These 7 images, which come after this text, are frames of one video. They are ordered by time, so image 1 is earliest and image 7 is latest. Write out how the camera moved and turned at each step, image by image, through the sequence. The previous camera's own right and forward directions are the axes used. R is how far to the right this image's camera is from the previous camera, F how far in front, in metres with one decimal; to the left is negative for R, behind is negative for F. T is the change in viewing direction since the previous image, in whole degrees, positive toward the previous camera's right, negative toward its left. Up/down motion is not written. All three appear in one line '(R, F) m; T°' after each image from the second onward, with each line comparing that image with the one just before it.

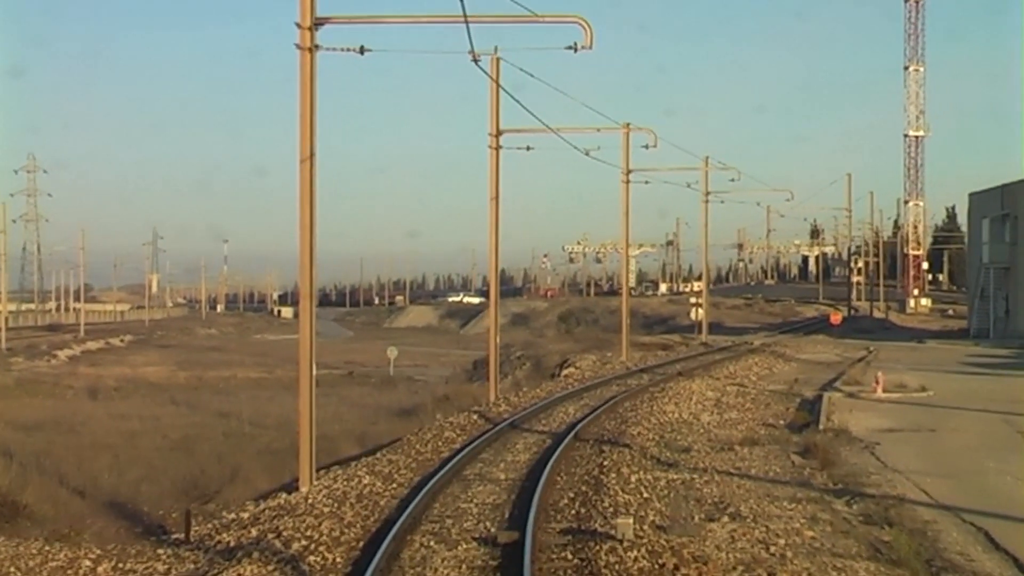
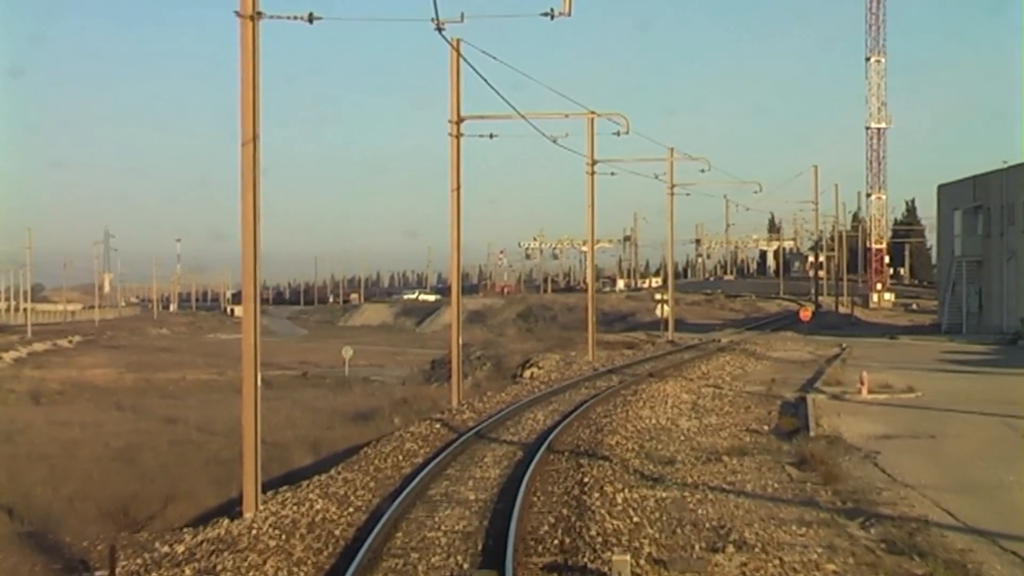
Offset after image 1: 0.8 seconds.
(-0.1, +2.0) m; +1°
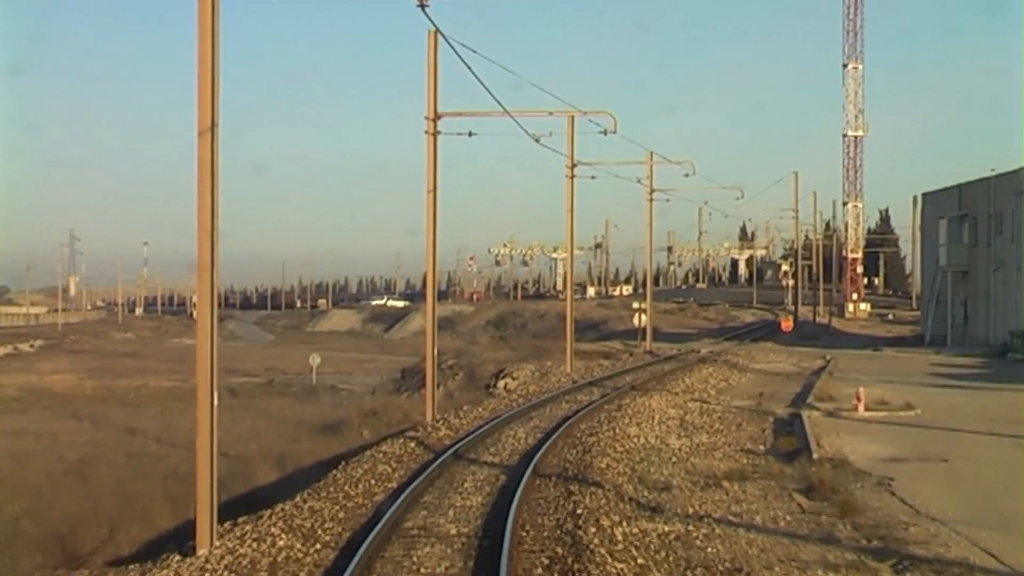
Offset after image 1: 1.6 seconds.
(-0.1, +1.8) m; +1°
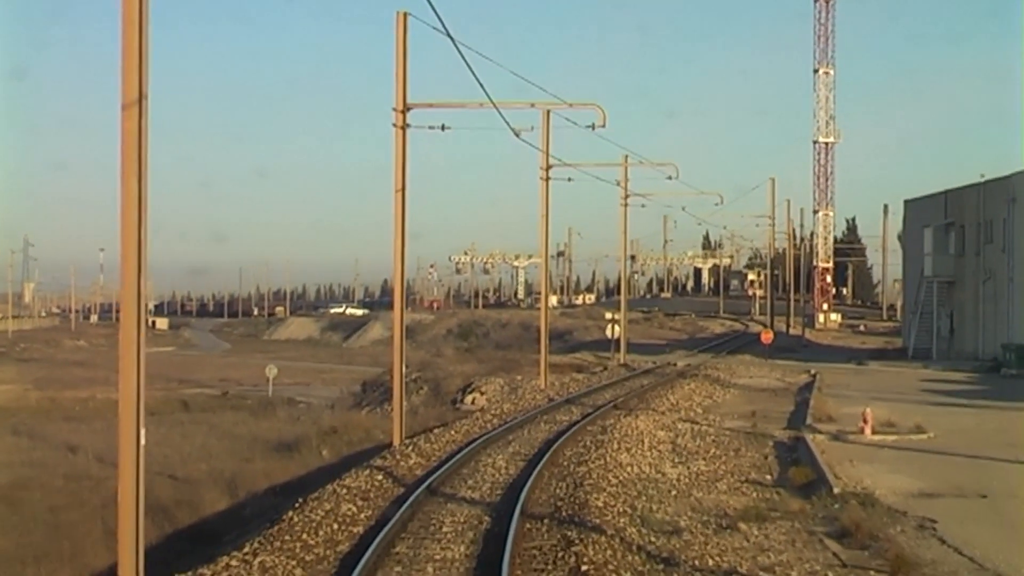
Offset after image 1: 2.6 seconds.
(-0.2, +2.7) m; +1°
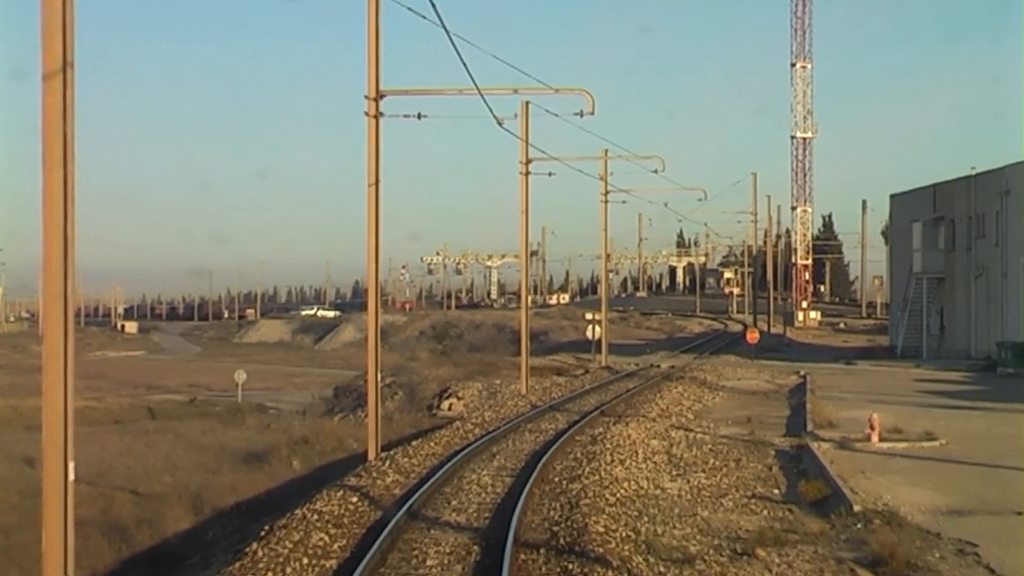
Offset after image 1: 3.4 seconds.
(-0.1, +1.8) m; +1°
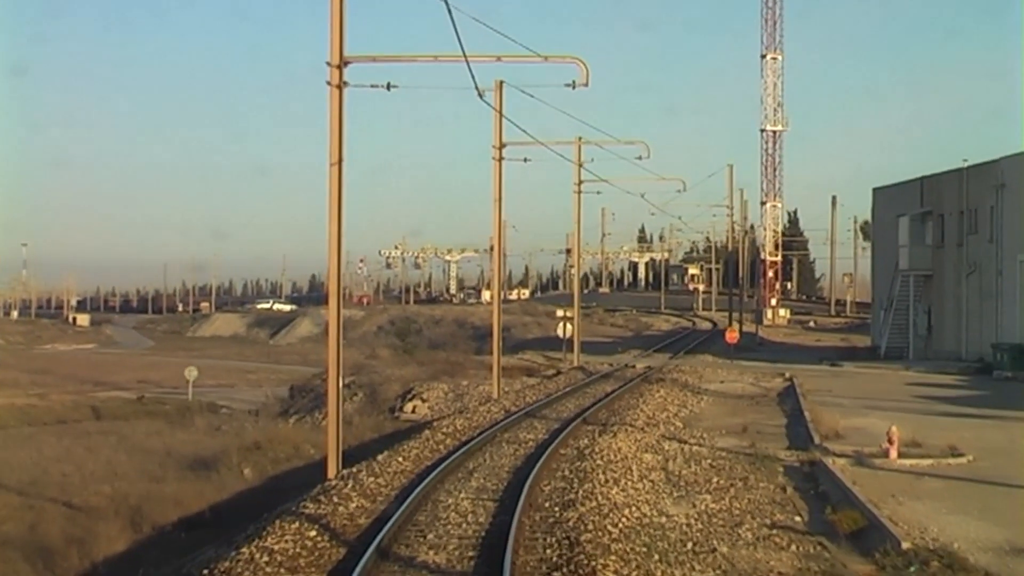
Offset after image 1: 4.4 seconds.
(-0.2, +2.8) m; +1°
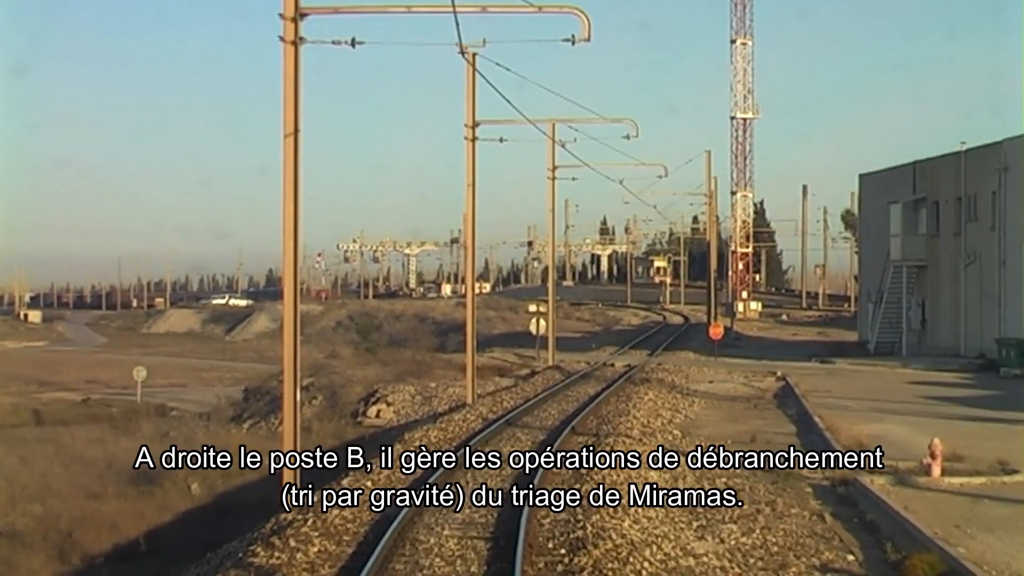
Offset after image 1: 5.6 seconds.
(-0.3, +3.2) m; +1°
